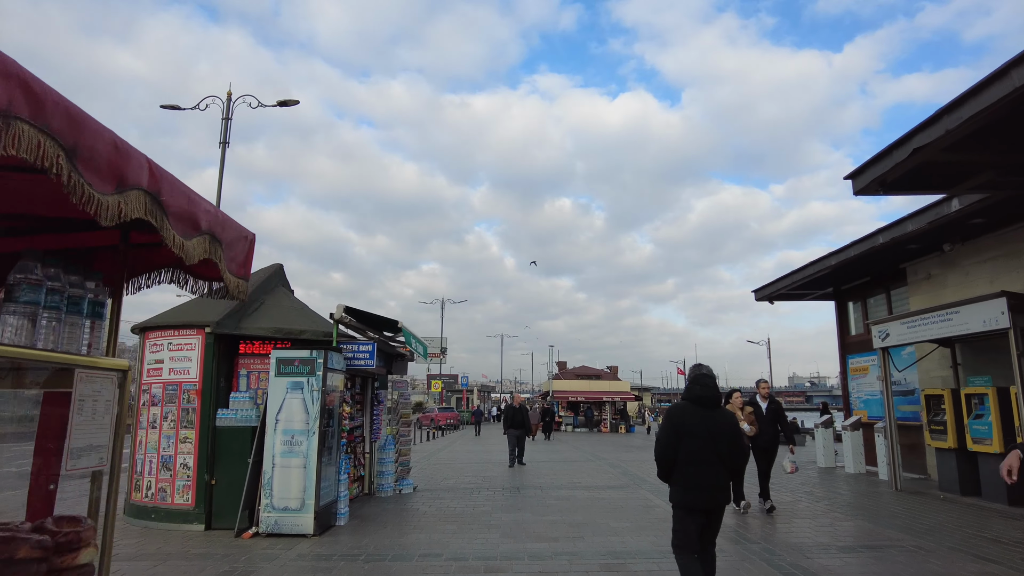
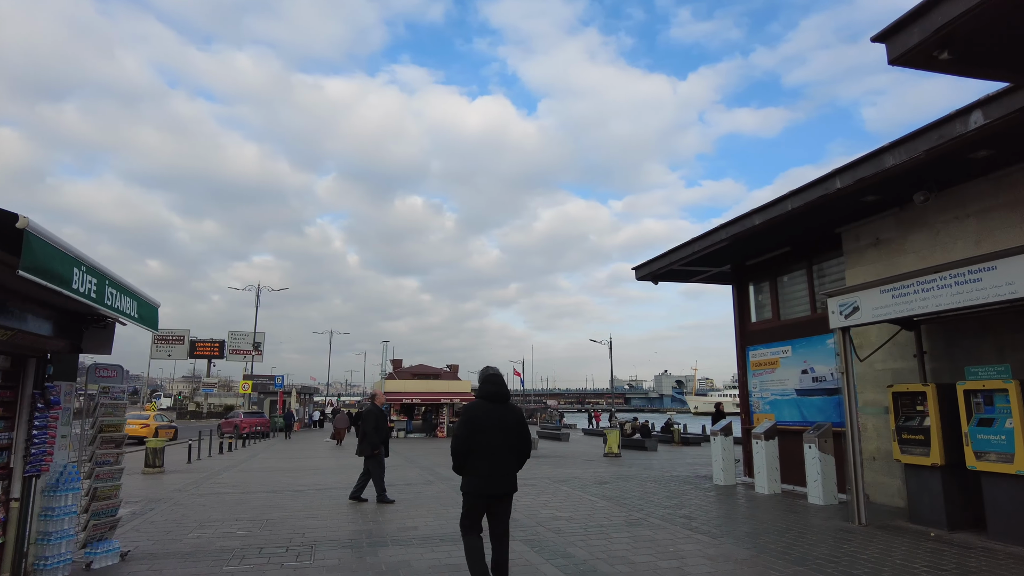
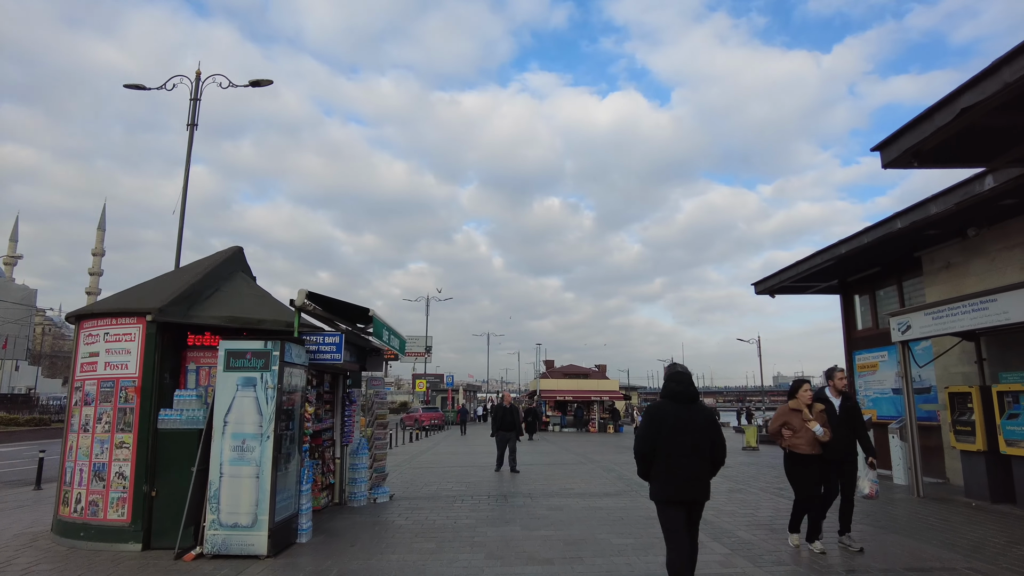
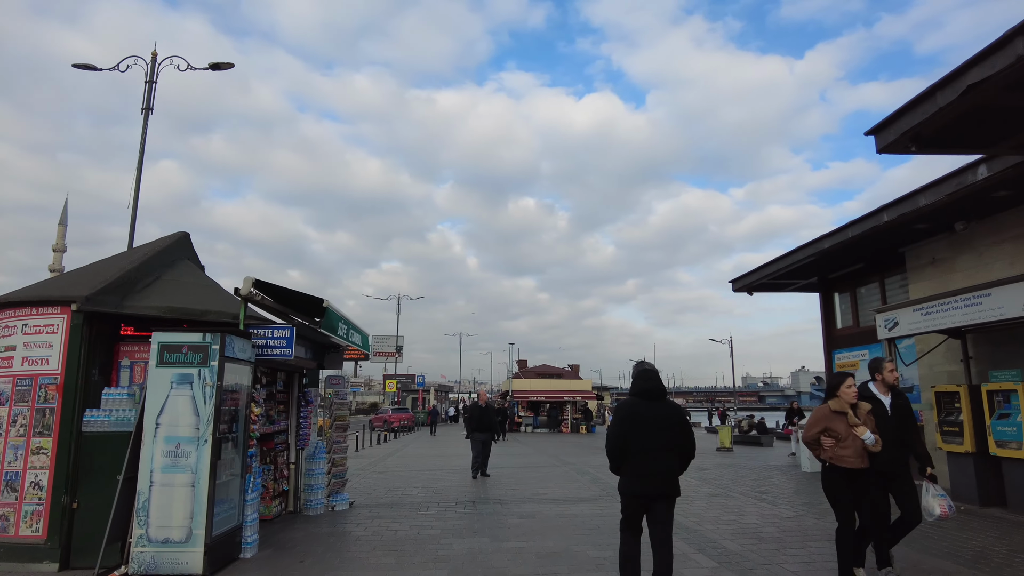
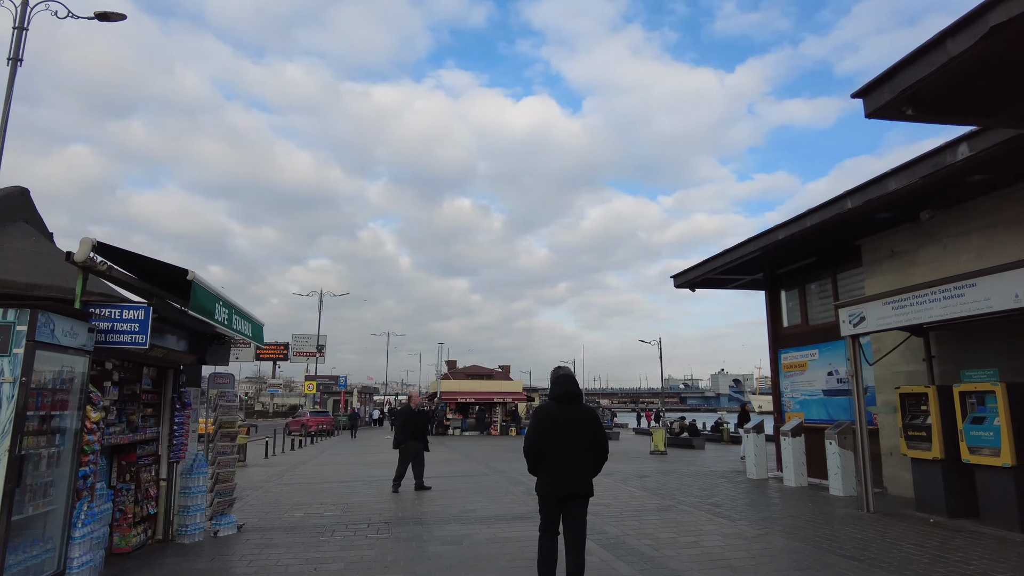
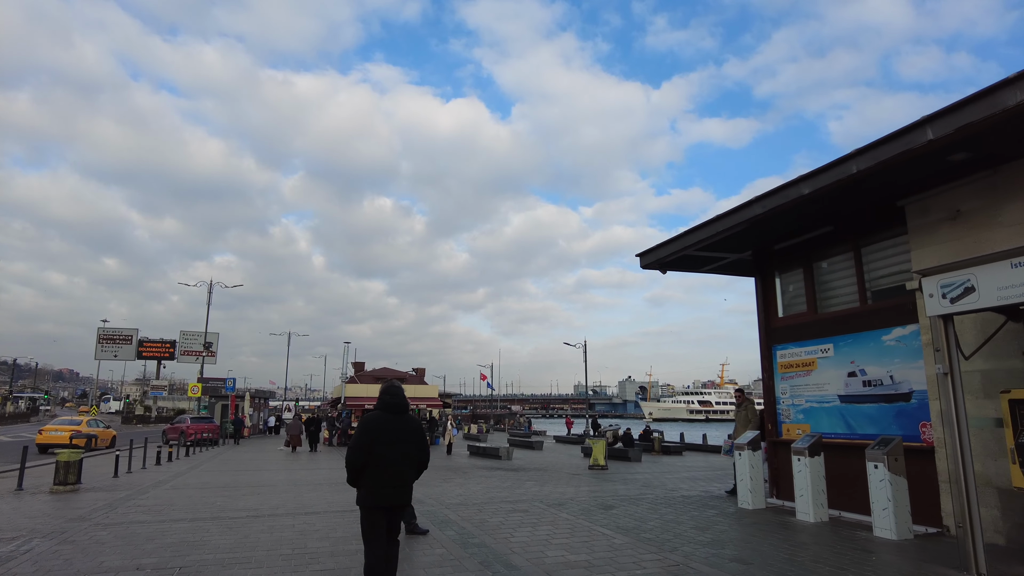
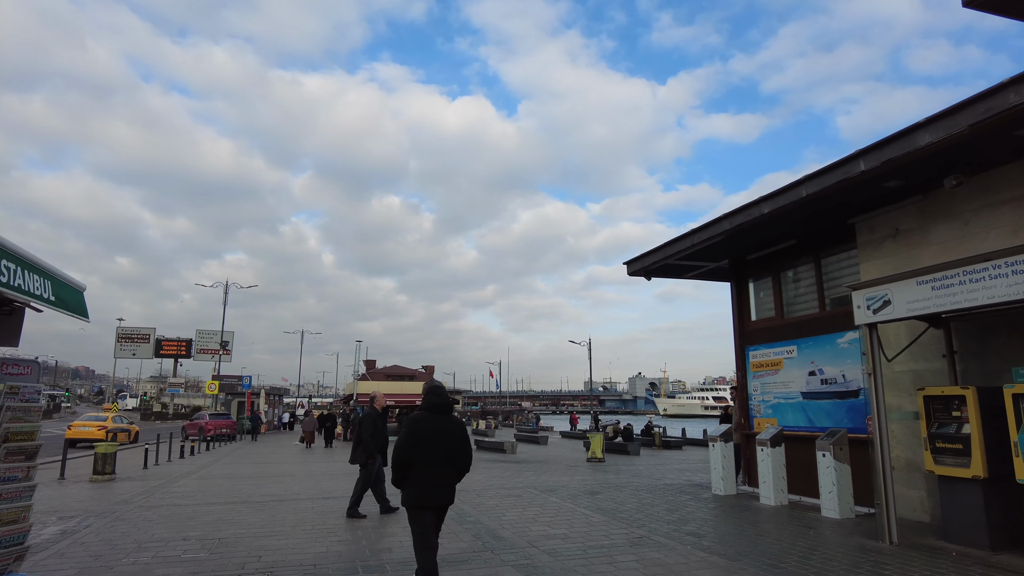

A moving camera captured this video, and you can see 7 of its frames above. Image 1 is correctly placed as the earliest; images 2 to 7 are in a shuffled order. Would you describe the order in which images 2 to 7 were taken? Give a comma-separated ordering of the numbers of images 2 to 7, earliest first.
3, 4, 5, 2, 7, 6
